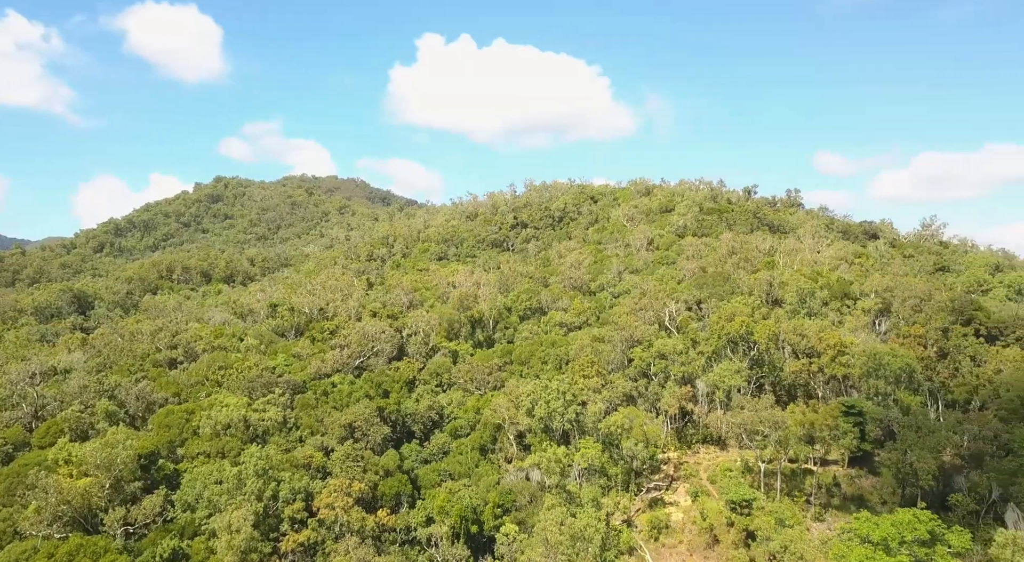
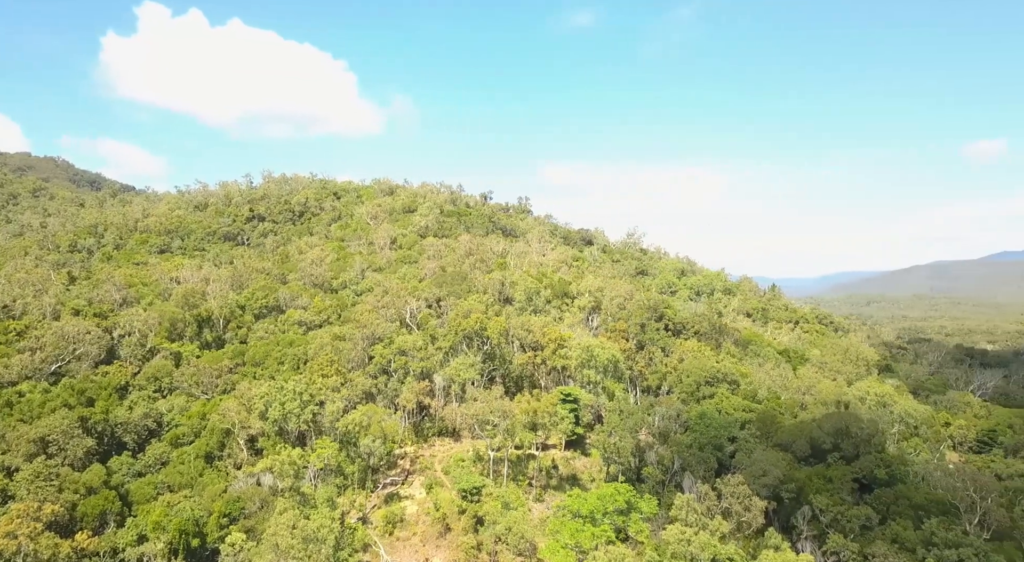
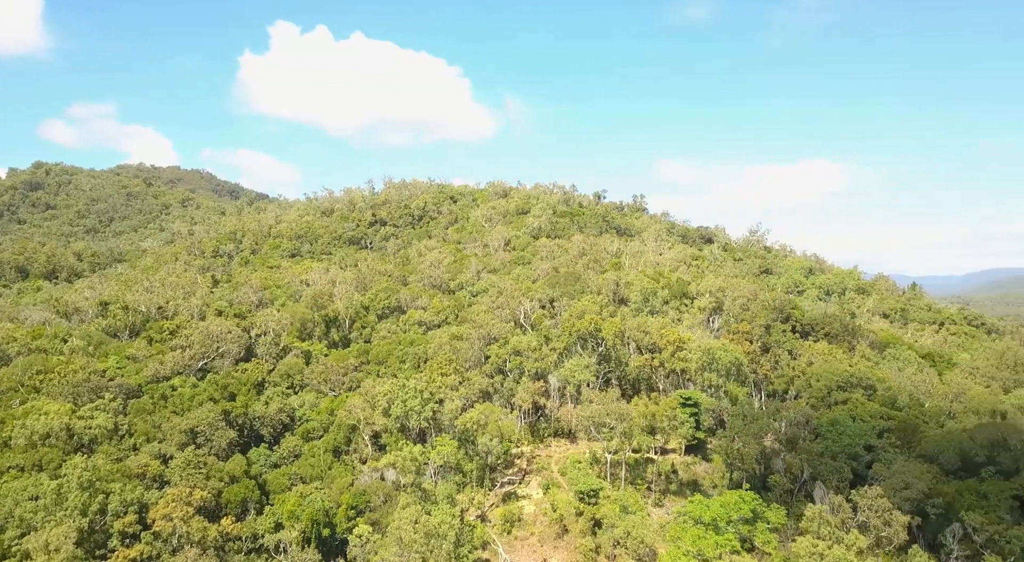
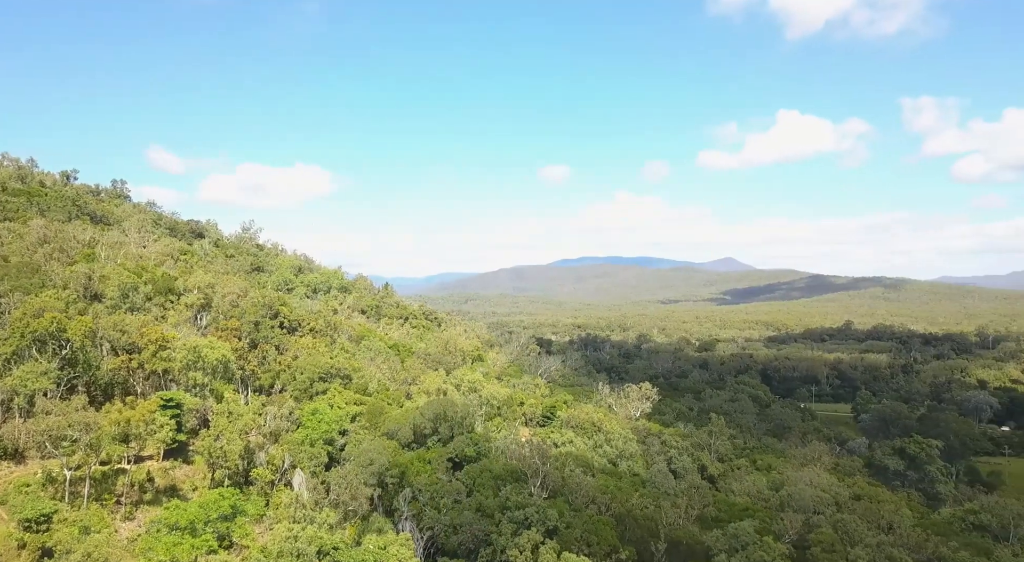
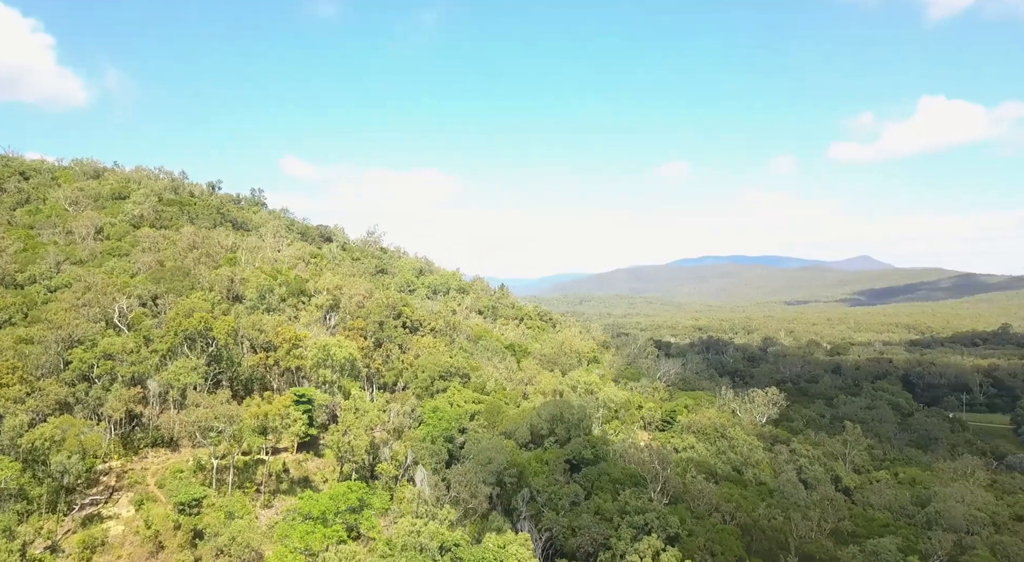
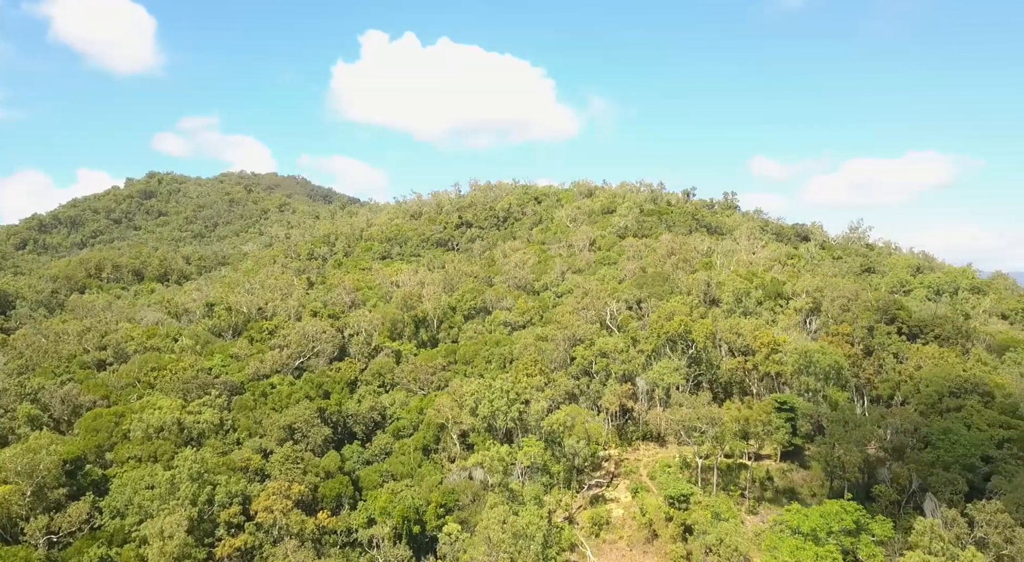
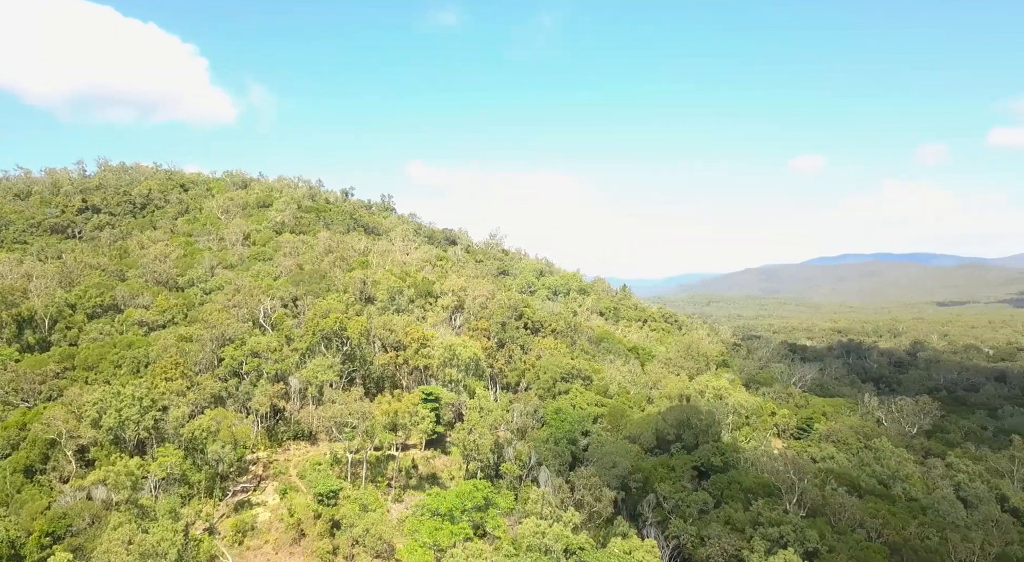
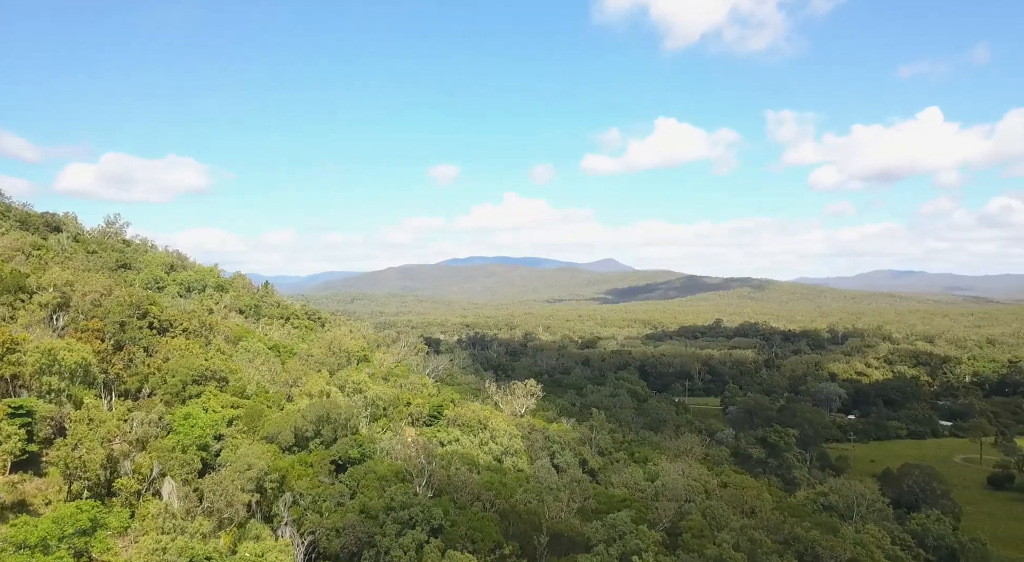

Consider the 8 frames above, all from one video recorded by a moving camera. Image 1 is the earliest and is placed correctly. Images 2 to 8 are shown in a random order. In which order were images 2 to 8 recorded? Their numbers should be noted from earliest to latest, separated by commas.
6, 3, 2, 7, 5, 4, 8
